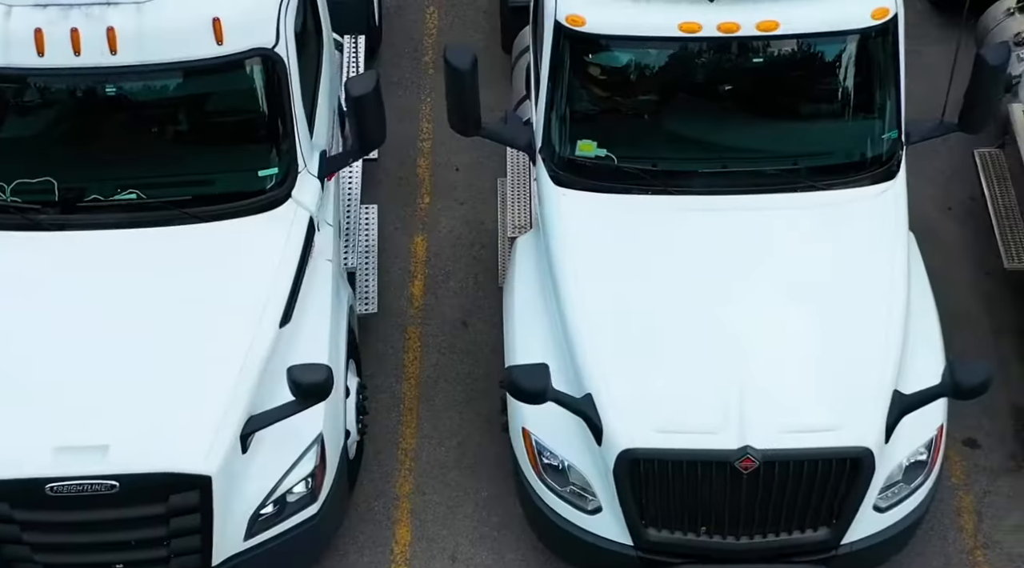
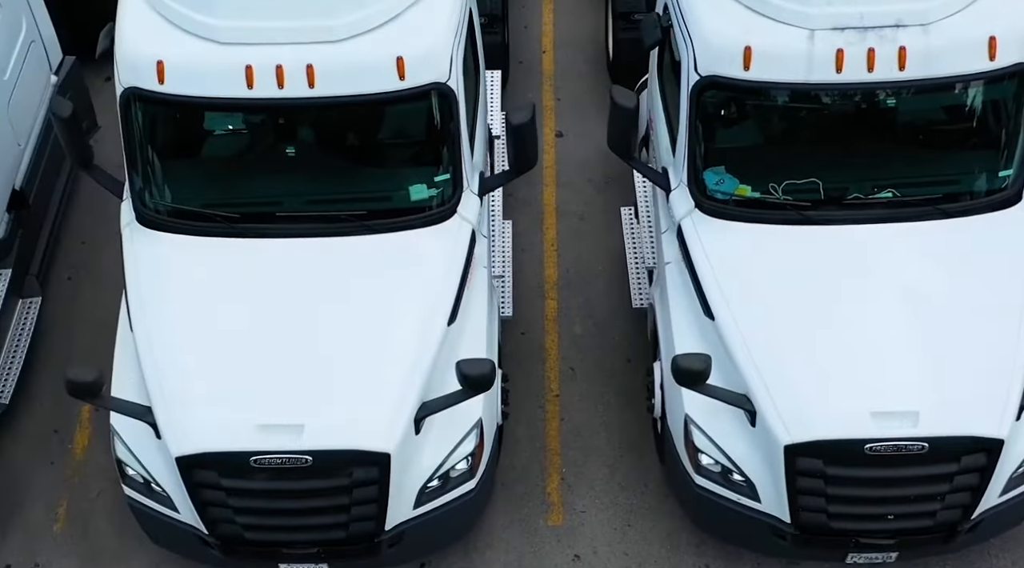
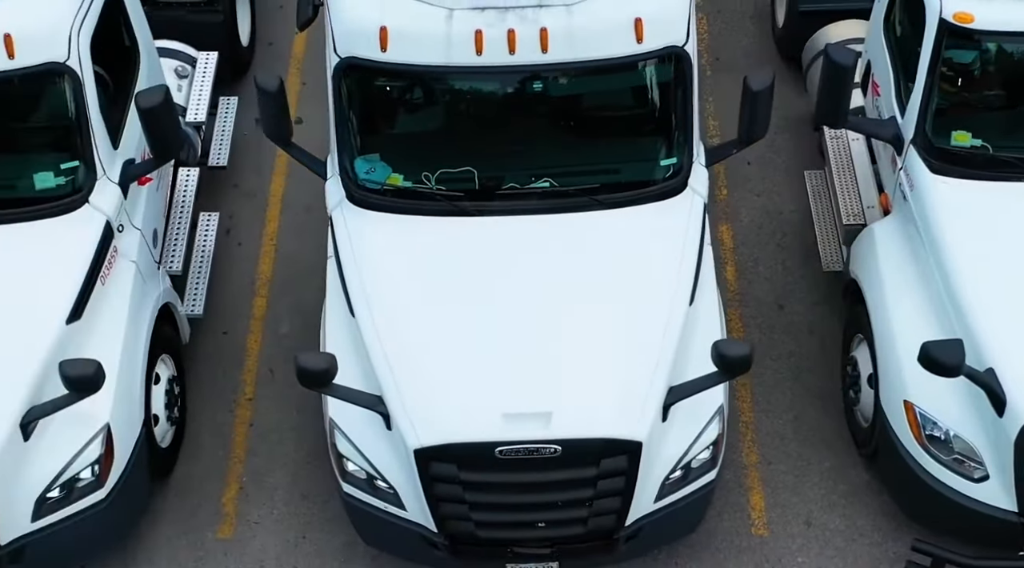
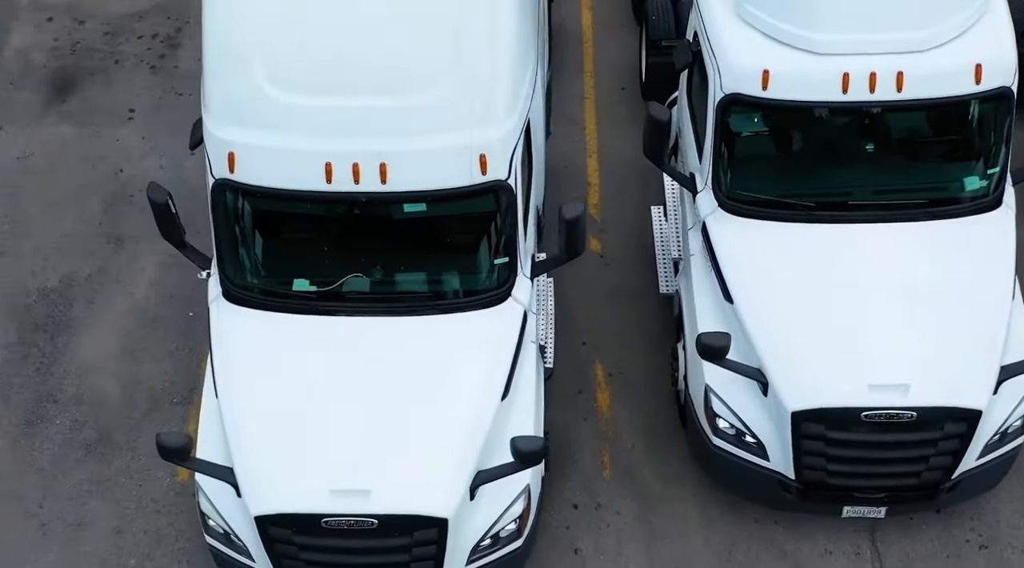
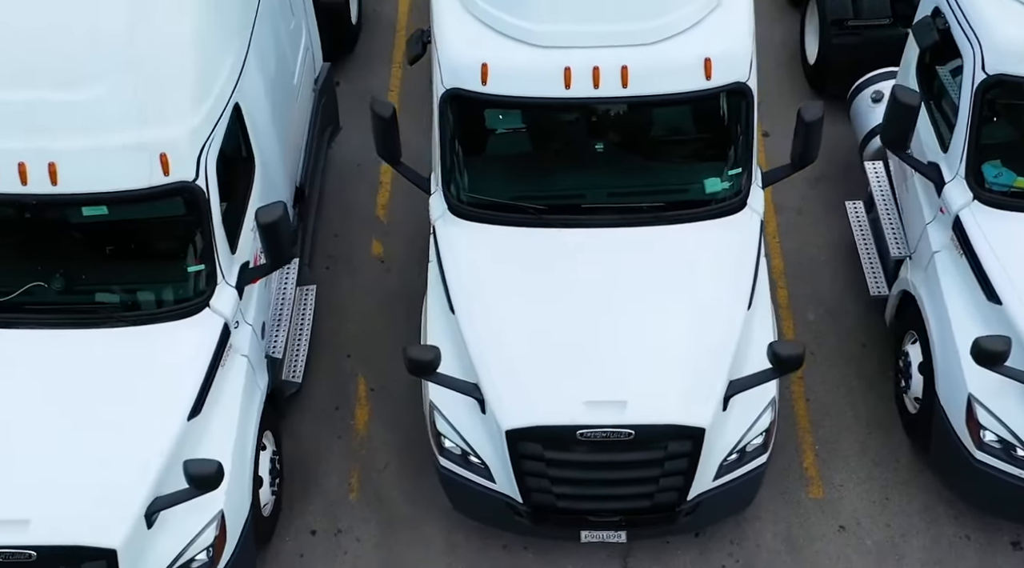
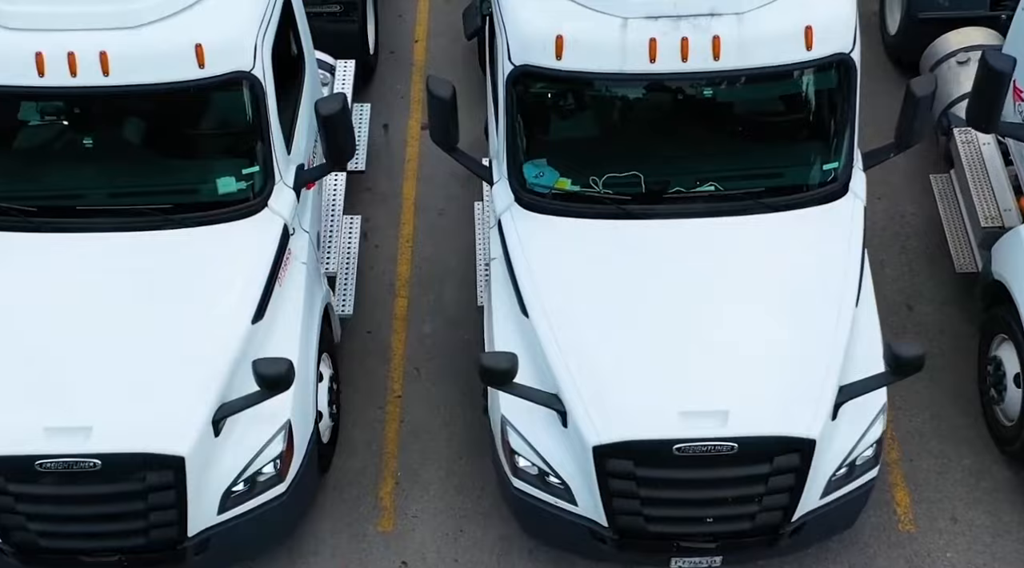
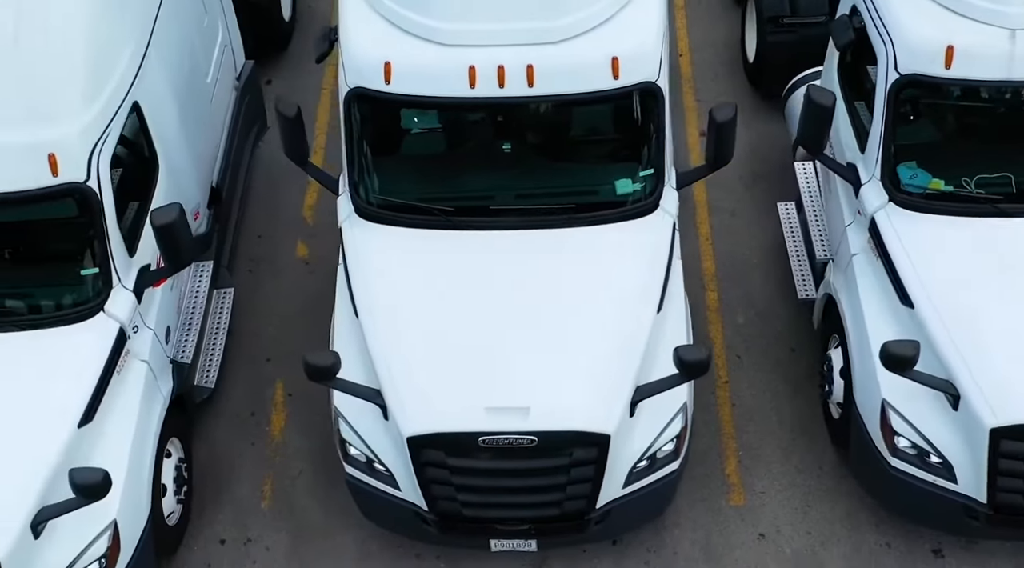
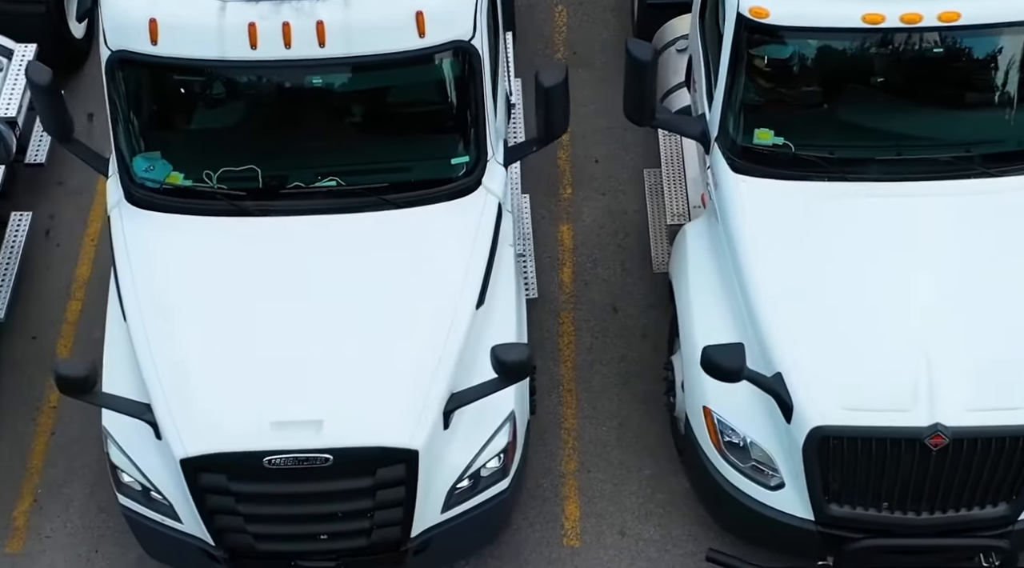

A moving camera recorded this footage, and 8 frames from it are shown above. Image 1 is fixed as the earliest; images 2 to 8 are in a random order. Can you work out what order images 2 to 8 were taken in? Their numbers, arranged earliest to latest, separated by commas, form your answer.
8, 3, 6, 2, 7, 5, 4
